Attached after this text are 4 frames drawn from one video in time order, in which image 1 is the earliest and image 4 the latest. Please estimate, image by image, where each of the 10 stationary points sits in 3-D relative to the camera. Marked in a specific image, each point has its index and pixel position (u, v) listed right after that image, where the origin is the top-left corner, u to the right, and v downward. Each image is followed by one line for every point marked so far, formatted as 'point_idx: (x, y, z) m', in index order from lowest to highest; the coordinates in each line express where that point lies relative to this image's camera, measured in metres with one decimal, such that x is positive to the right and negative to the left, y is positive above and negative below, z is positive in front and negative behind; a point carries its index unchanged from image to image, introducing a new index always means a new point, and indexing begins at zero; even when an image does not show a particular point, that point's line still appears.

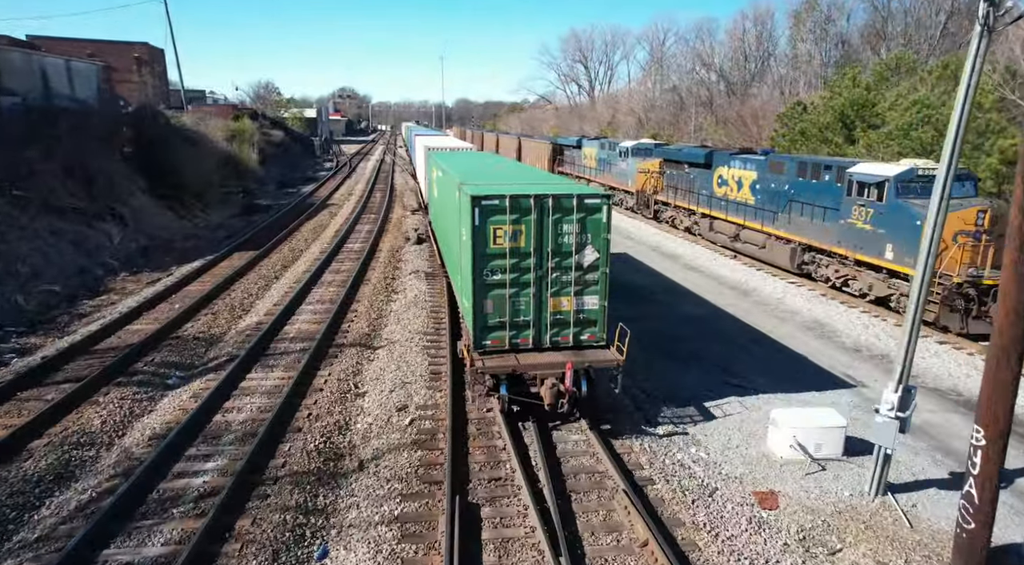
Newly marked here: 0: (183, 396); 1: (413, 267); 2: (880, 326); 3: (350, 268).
0: (-4.8, -1.7, +9.6) m
1: (-2.8, +0.4, +18.5) m
2: (+8.0, -1.0, +14.3) m
3: (-4.5, +0.4, +18.4) m
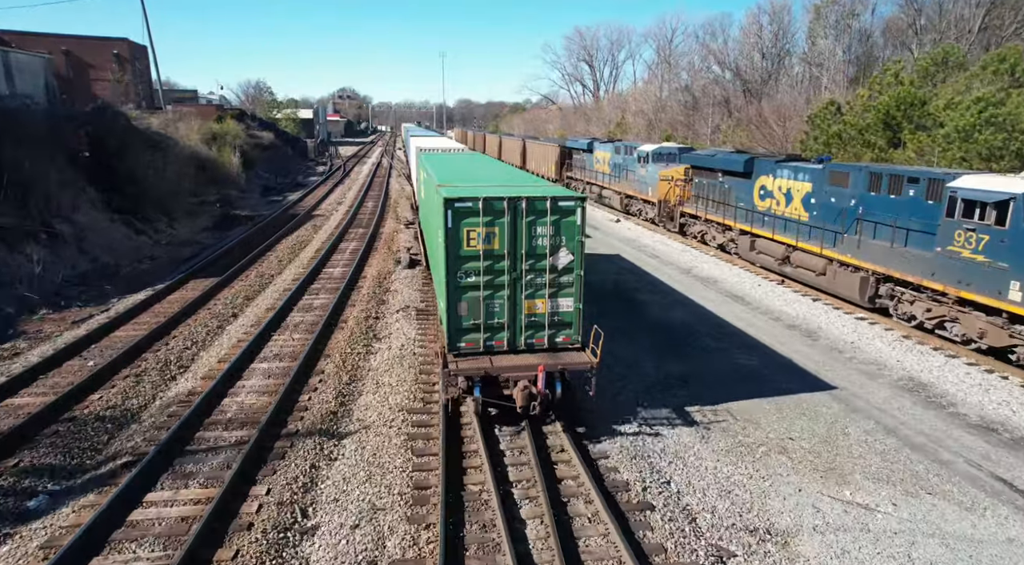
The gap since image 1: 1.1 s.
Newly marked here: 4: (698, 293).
0: (-4.6, -2.5, +6.3) m
1: (-2.5, -0.4, +15.2) m
2: (+8.3, -1.8, +11.0) m
3: (-4.3, -0.4, +15.1) m
4: (+5.2, -0.3, +18.4) m
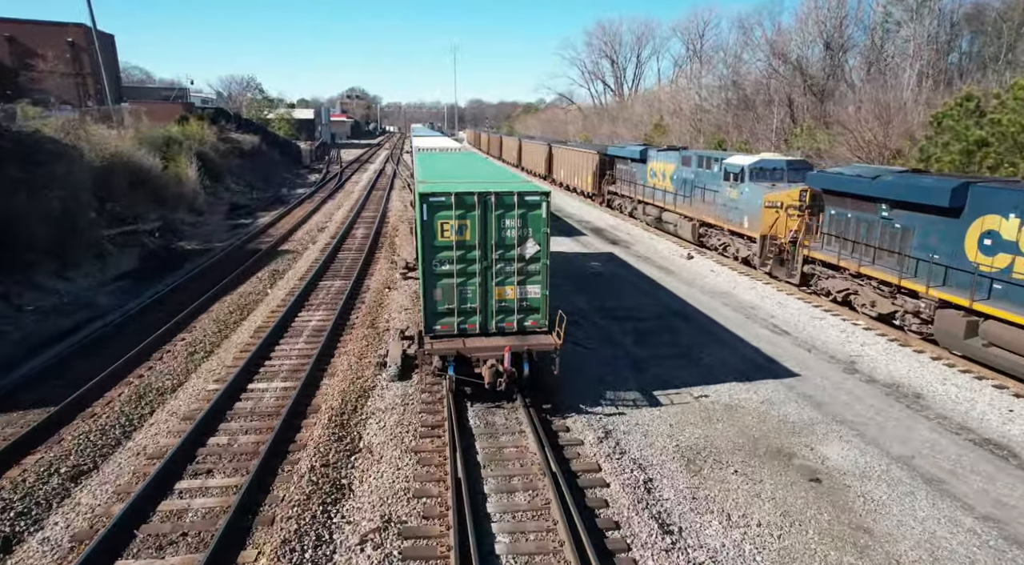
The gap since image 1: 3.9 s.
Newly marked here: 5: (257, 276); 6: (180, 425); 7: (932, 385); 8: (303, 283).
0: (-3.7, -4.5, -1.7) m
1: (-1.5, -2.4, +7.2) m
2: (+9.2, -3.8, +2.9) m
3: (-3.3, -2.4, +7.1) m
4: (+6.3, -2.3, +10.3) m
5: (-7.3, +0.2, +18.8) m
6: (-4.7, -2.0, +9.2) m
7: (+7.7, -1.9, +11.9) m
8: (-5.5, 0.0, +17.2) m
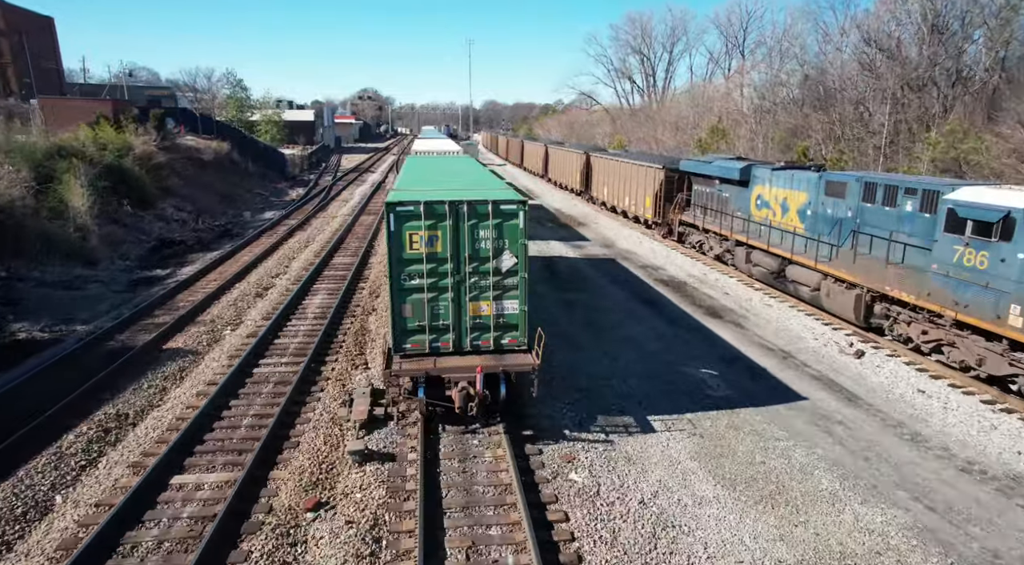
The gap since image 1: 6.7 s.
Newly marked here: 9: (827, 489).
0: (-3.1, -6.8, -11.3) m
1: (-0.7, -4.8, -2.4) m
2: (+9.9, -6.3, -7.0) m
3: (-2.5, -4.8, -2.5) m
4: (+7.1, -4.7, +0.5) m
5: (-6.3, -2.3, +9.2) m
6: (-3.9, -4.4, -0.4) m
7: (+8.5, -4.3, +2.0) m
8: (-4.5, -2.5, +7.6) m
9: (+4.3, -2.9, +8.9) m
